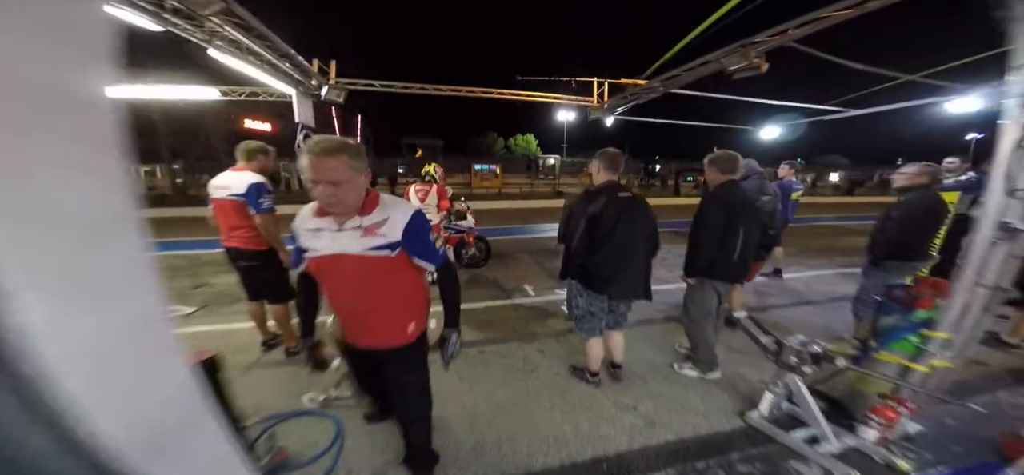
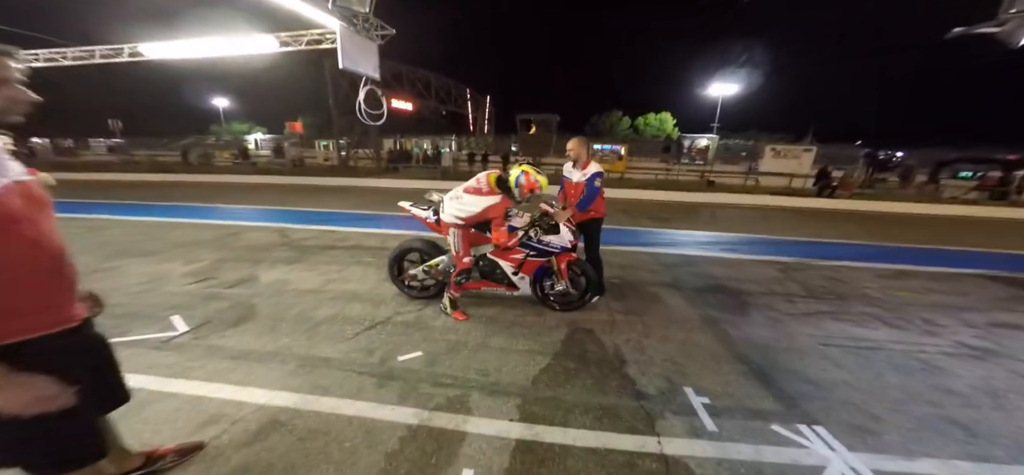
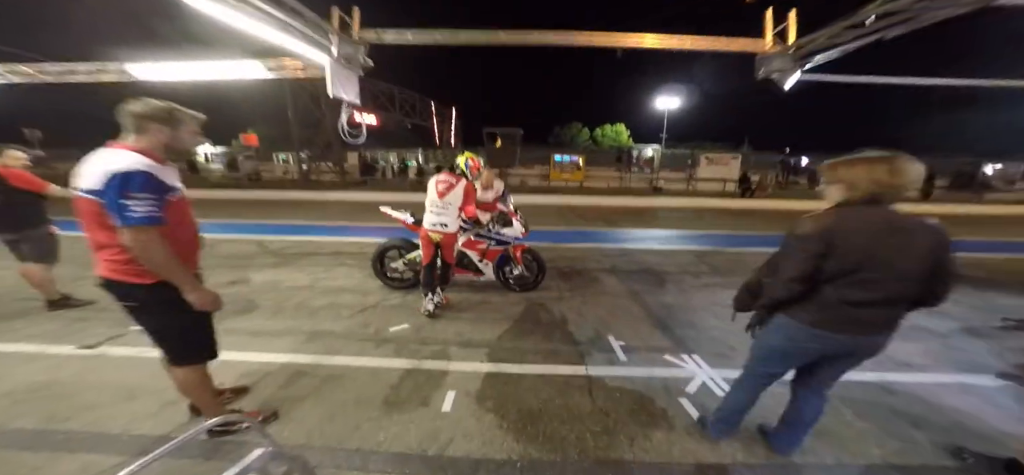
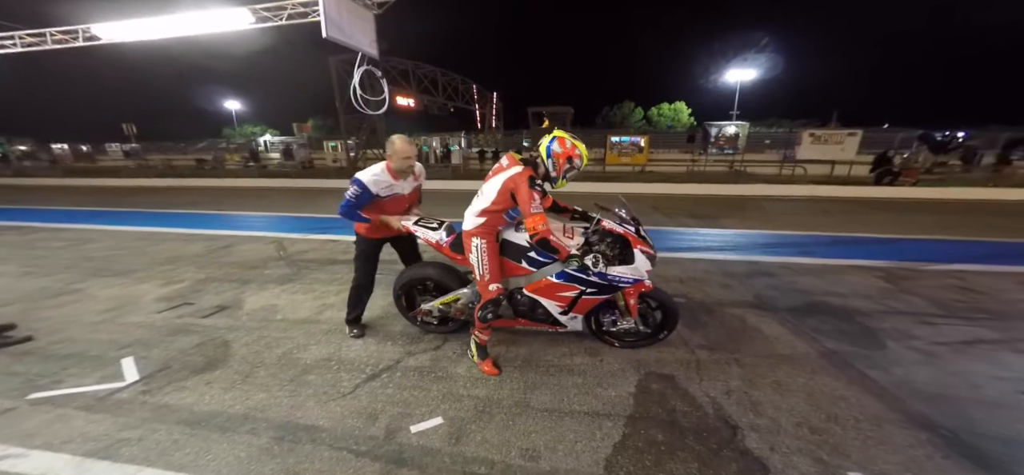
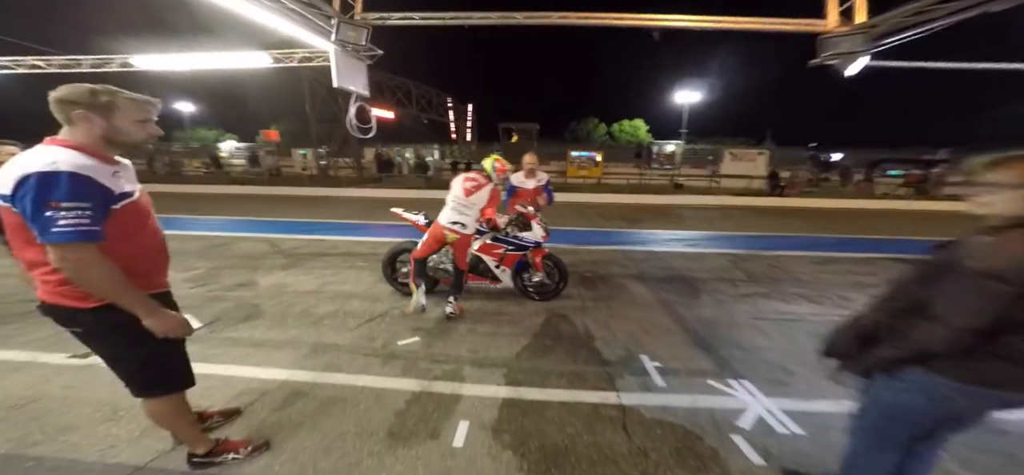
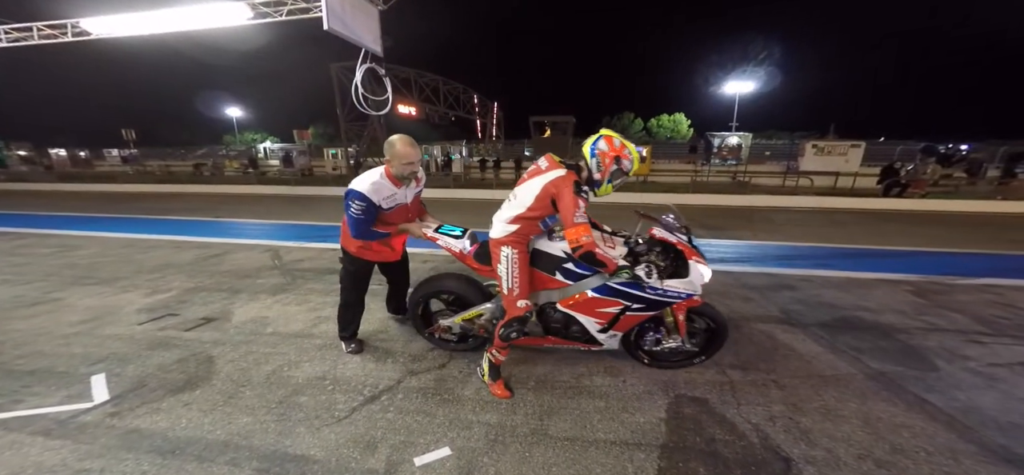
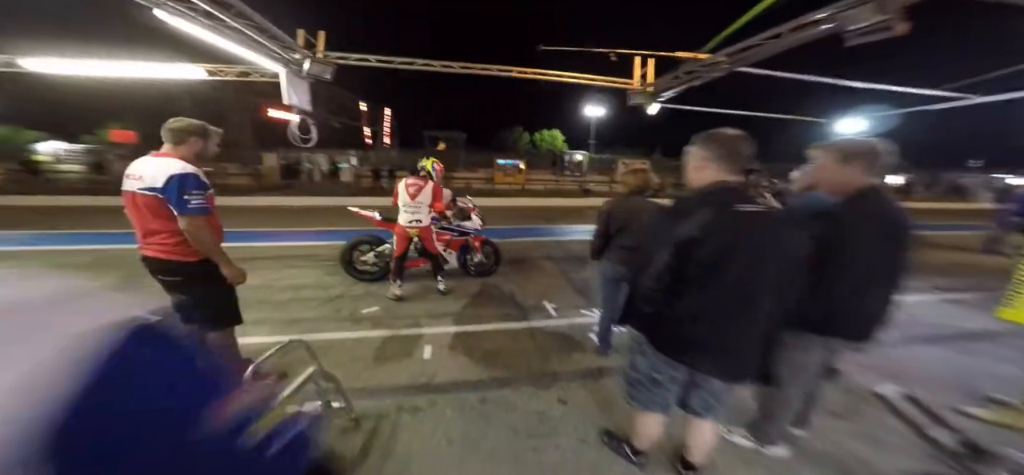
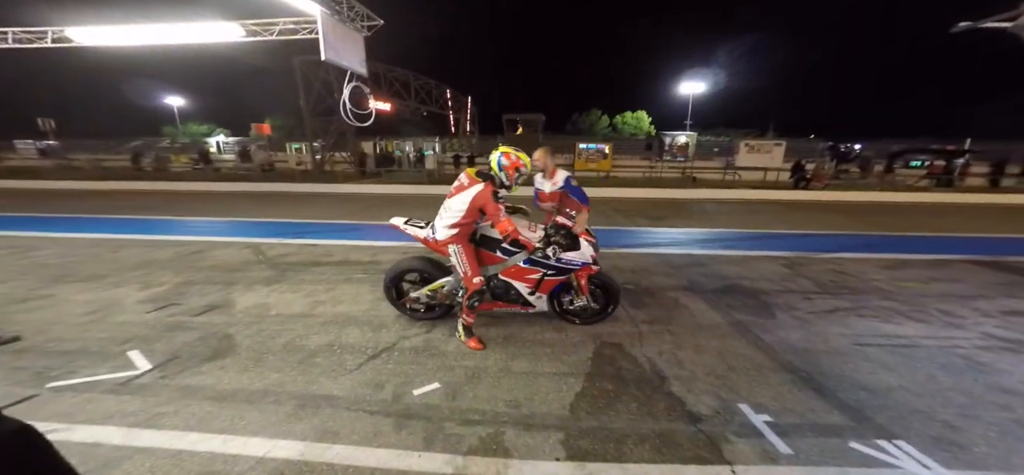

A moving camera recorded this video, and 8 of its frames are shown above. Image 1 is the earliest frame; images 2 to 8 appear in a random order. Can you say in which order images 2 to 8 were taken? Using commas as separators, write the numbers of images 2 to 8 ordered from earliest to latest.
7, 3, 5, 2, 8, 4, 6
